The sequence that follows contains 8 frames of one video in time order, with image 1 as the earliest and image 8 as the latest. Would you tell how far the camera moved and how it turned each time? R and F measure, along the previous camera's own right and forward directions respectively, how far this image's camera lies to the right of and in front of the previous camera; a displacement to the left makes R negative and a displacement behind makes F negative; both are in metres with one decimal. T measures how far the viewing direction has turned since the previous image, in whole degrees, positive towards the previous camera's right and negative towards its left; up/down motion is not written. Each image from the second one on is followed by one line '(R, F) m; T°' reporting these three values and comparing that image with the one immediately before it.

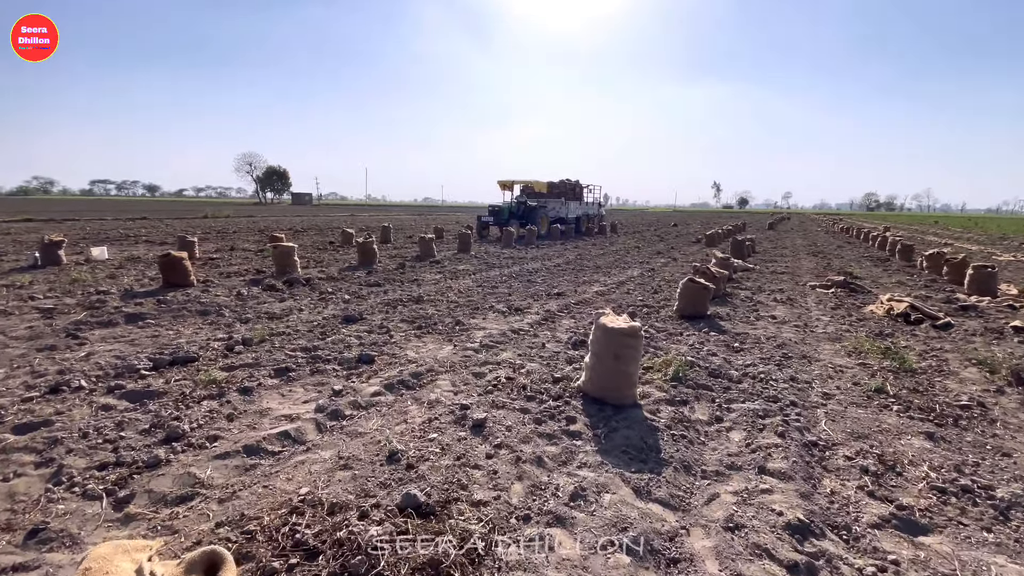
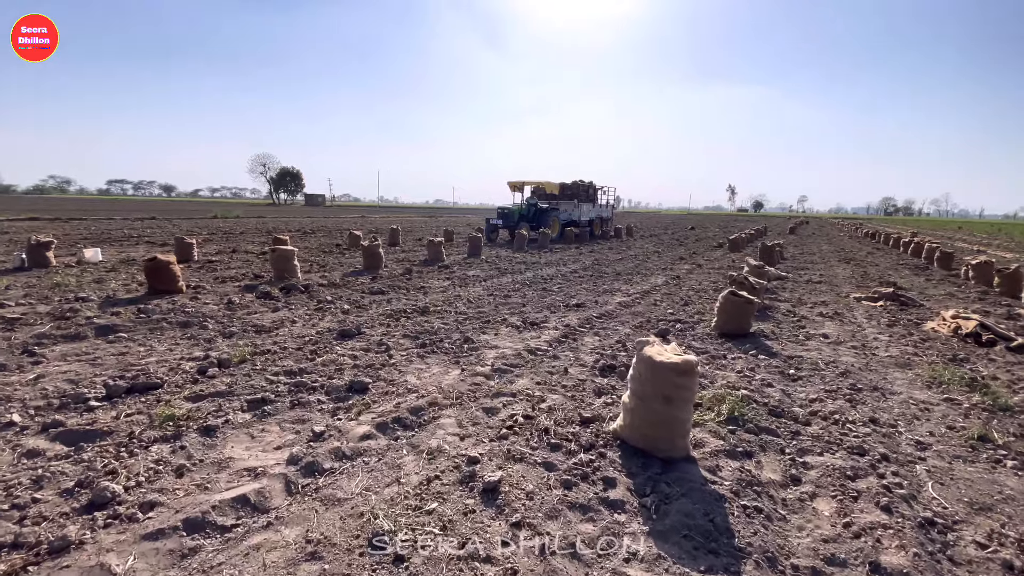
(-0.1, +0.9) m; -1°
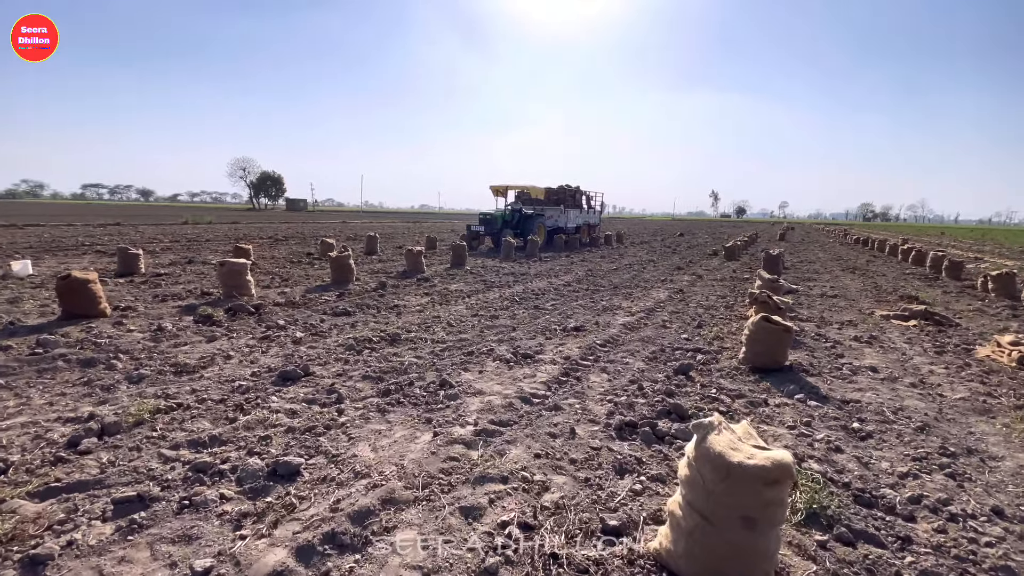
(0.0, +1.3) m; +2°
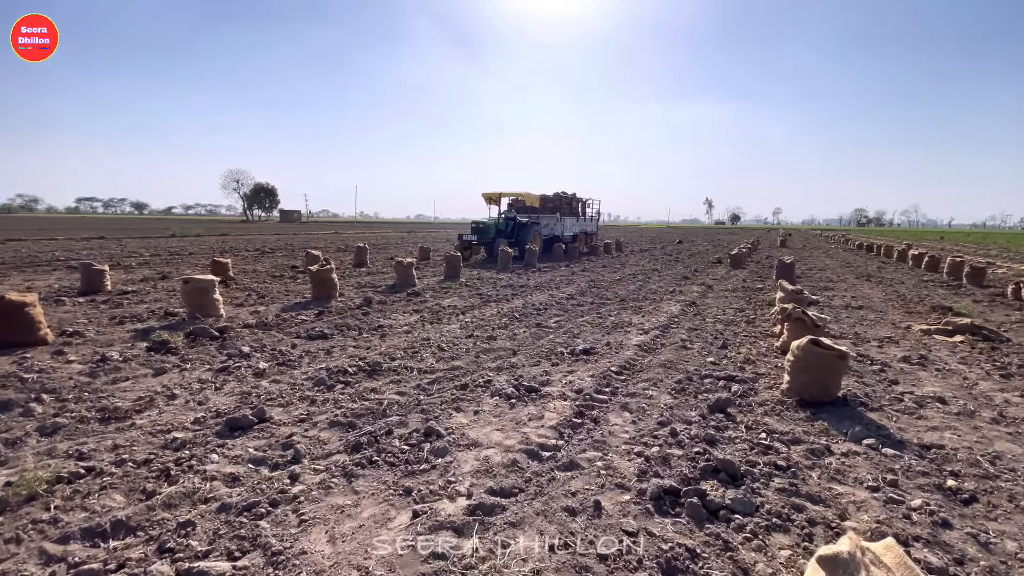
(0.0, +1.0) m; 0°
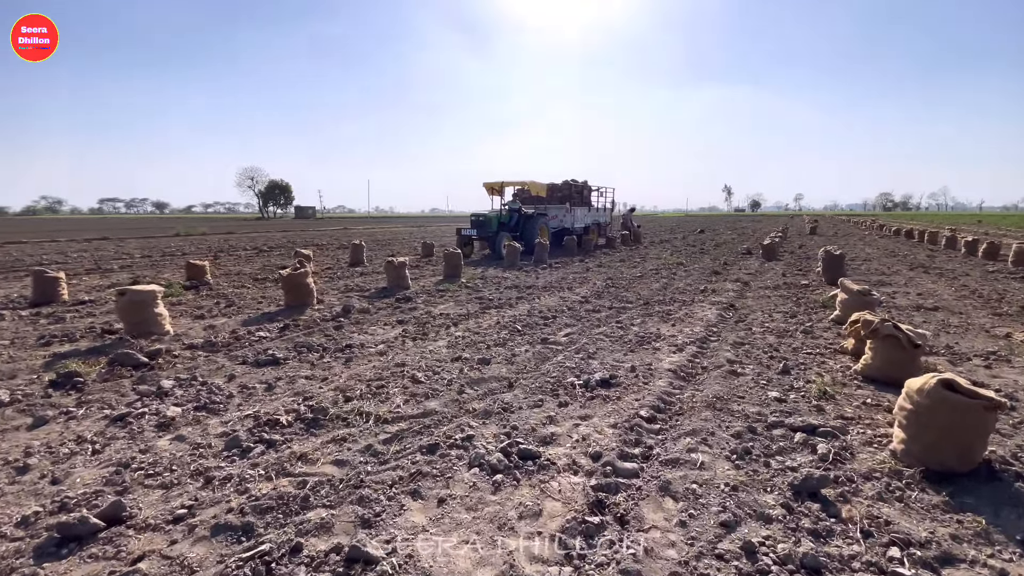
(+0.2, +1.6) m; -2°
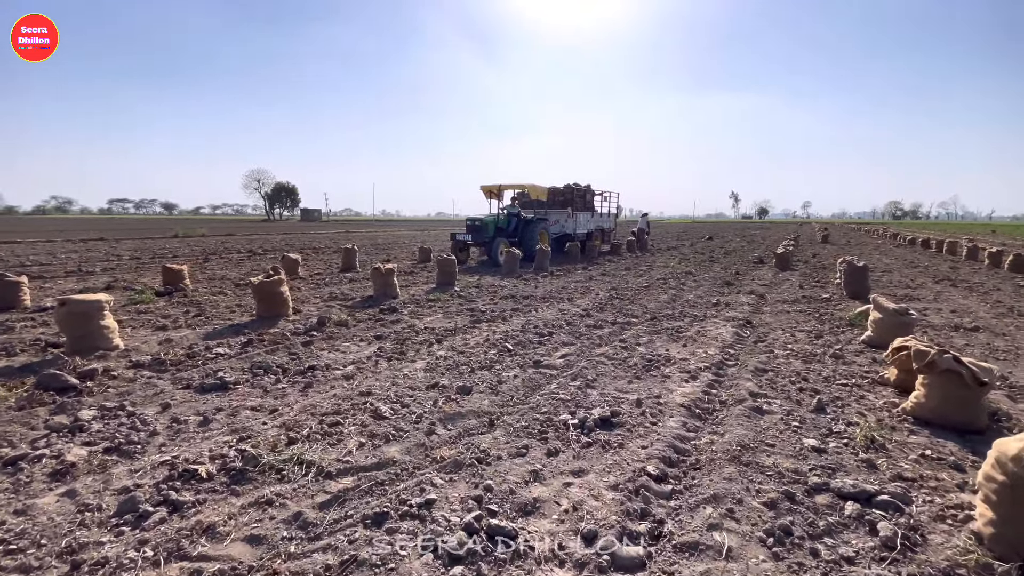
(+0.2, +0.8) m; -1°
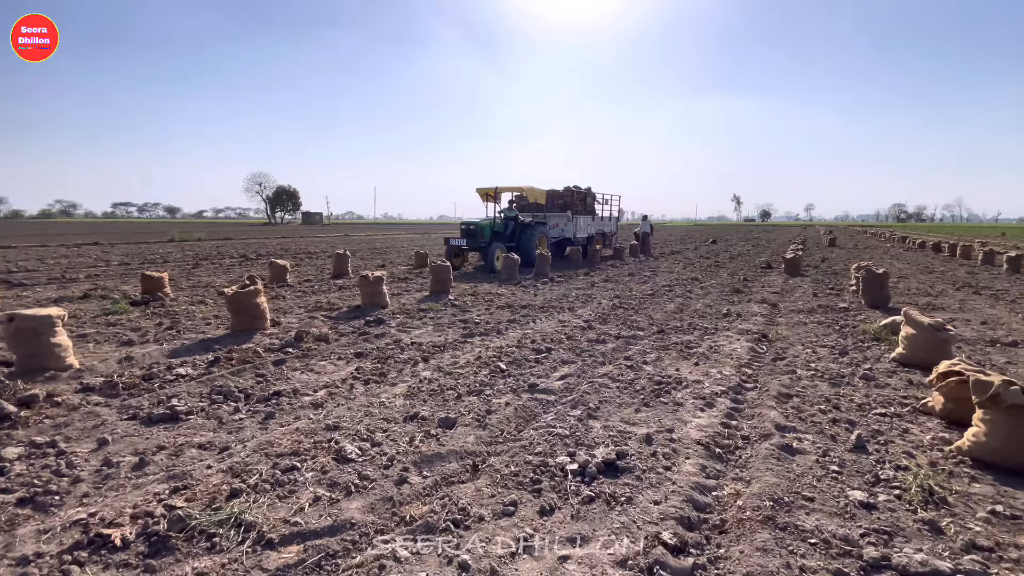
(+0.1, +0.6) m; 0°
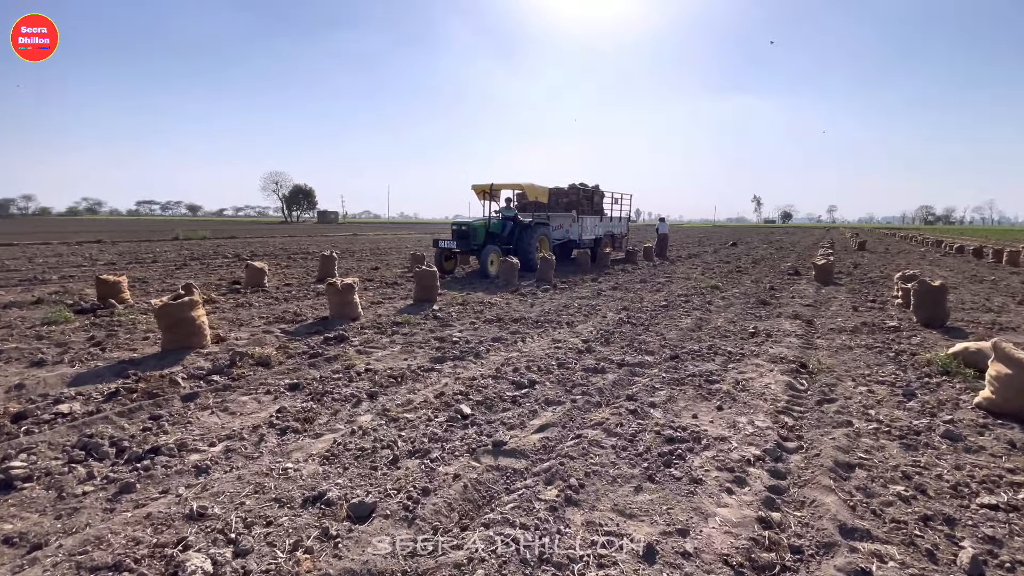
(+0.4, +1.3) m; -2°
